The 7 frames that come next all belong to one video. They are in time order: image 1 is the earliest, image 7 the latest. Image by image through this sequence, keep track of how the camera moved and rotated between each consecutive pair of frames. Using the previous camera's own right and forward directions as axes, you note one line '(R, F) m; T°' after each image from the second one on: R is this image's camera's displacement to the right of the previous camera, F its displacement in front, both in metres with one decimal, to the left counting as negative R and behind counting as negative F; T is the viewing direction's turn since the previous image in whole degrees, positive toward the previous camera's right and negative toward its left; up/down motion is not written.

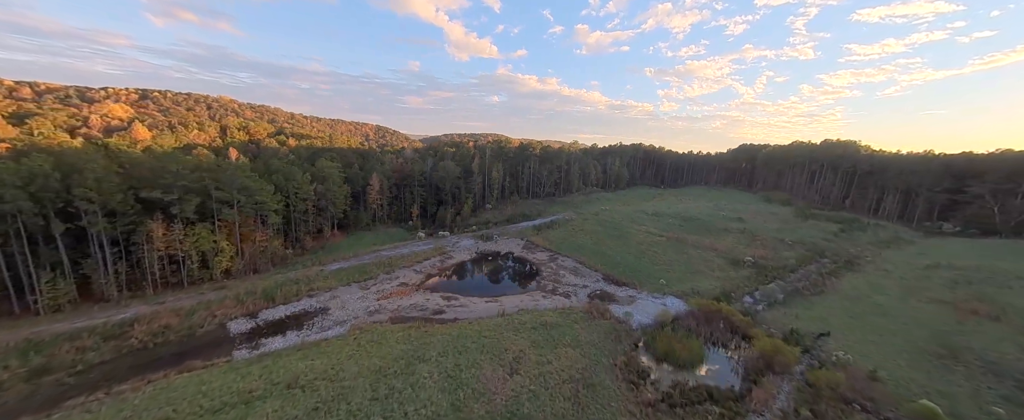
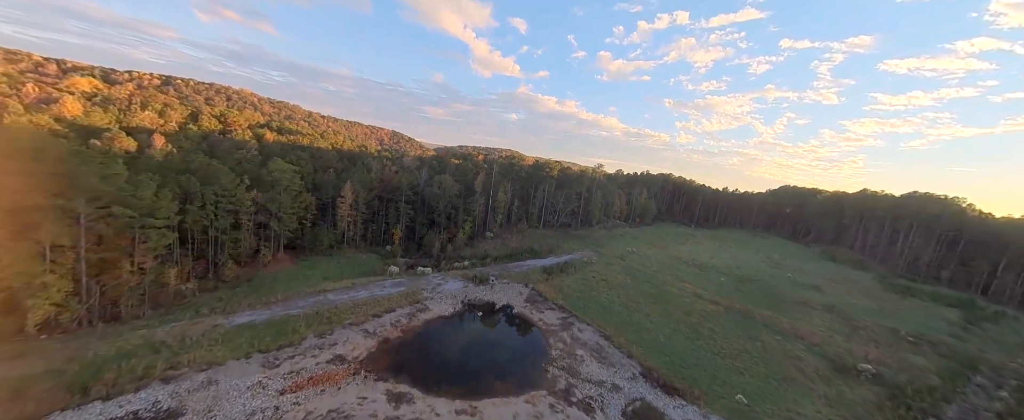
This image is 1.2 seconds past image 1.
(+0.1, +14.6) m; -1°
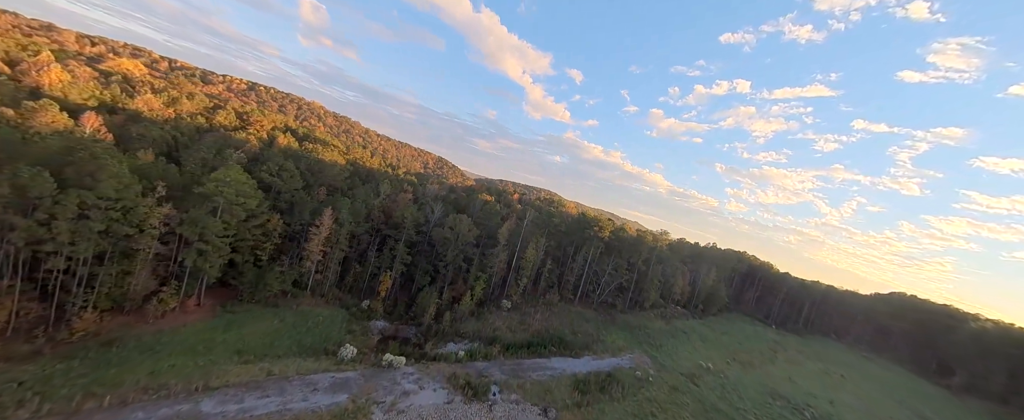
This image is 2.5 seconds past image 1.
(-0.5, +15.6) m; -6°
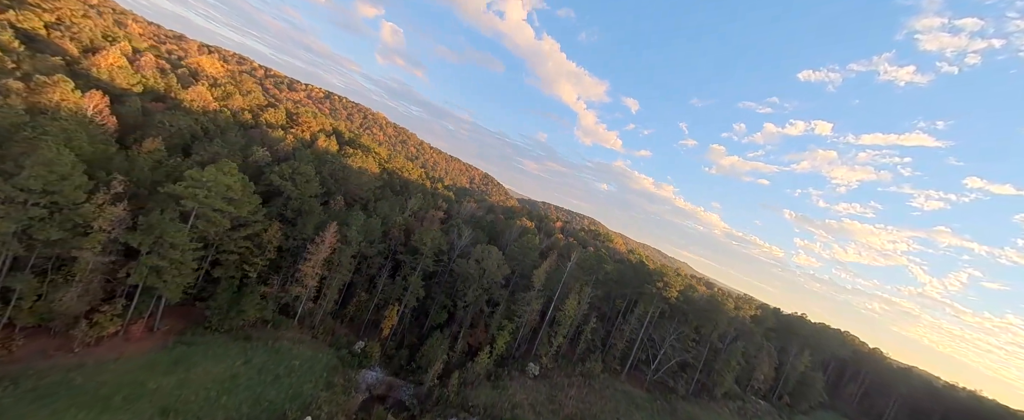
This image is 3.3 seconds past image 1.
(-0.3, +8.9) m; -7°
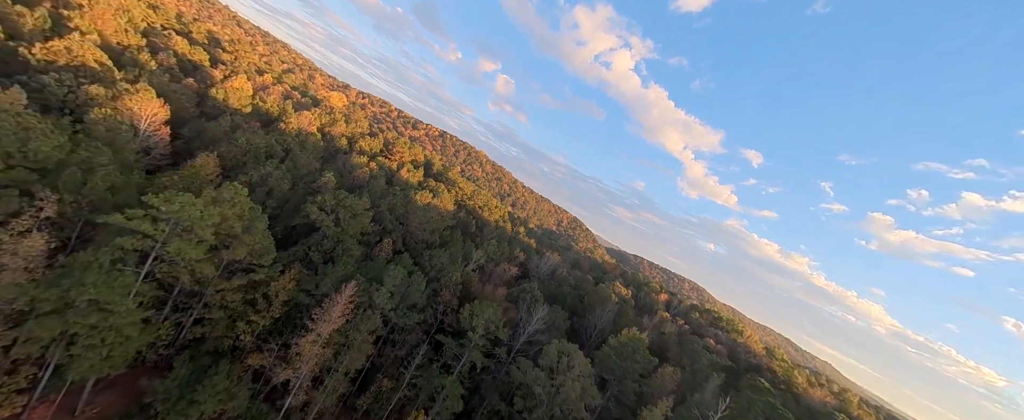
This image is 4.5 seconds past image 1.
(-1.4, +12.6) m; -16°
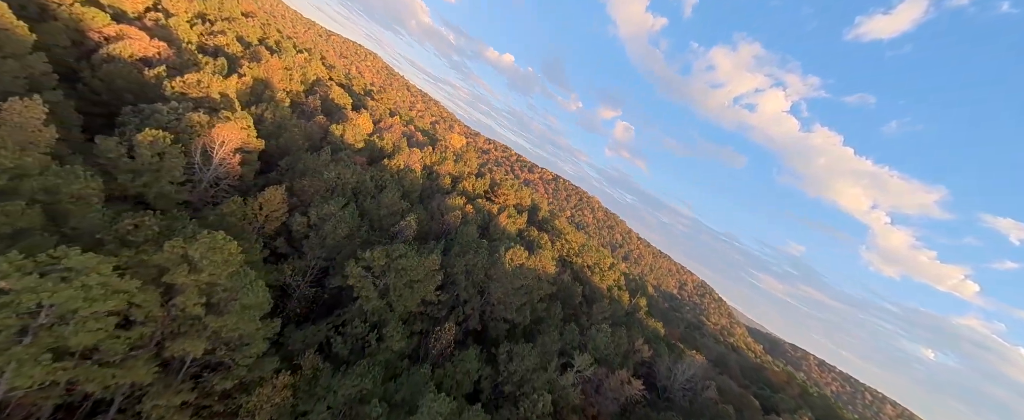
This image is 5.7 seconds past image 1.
(-1.8, +12.0) m; -19°
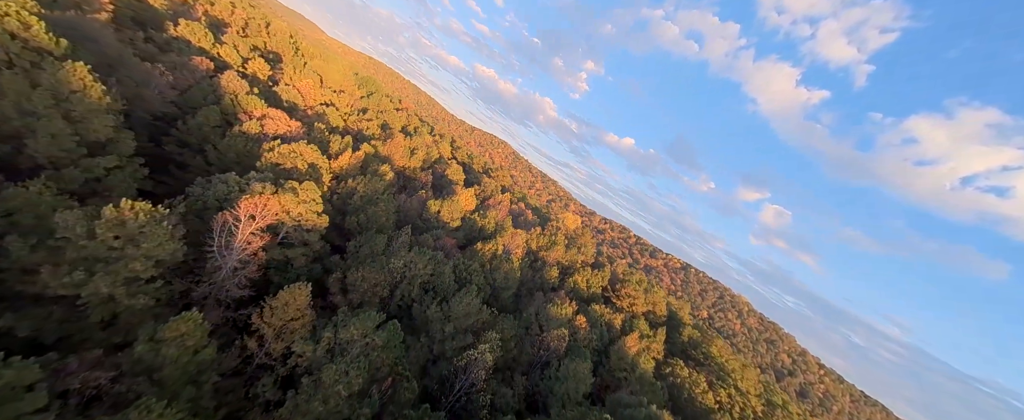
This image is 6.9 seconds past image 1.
(-1.9, +12.4) m; -20°
